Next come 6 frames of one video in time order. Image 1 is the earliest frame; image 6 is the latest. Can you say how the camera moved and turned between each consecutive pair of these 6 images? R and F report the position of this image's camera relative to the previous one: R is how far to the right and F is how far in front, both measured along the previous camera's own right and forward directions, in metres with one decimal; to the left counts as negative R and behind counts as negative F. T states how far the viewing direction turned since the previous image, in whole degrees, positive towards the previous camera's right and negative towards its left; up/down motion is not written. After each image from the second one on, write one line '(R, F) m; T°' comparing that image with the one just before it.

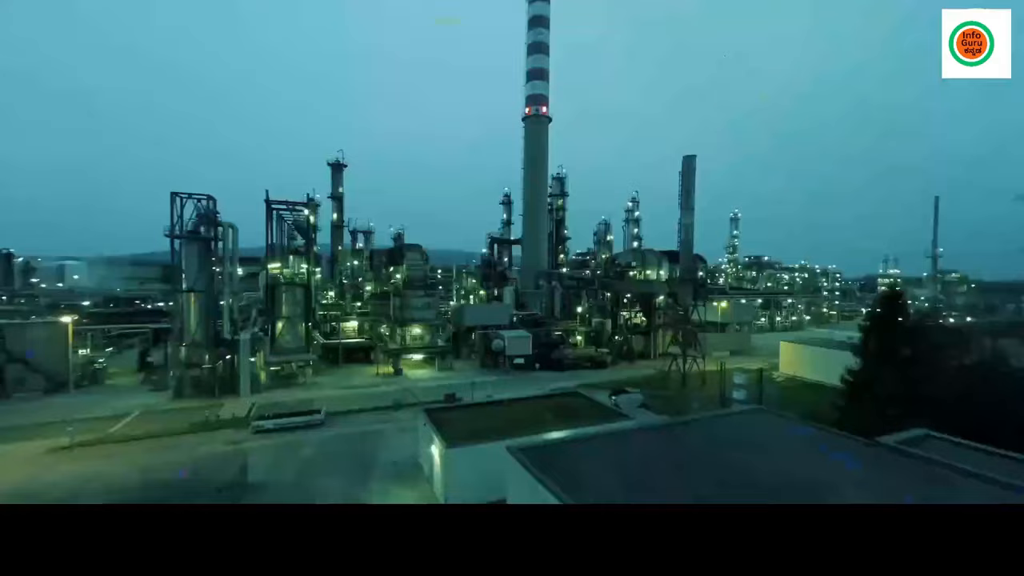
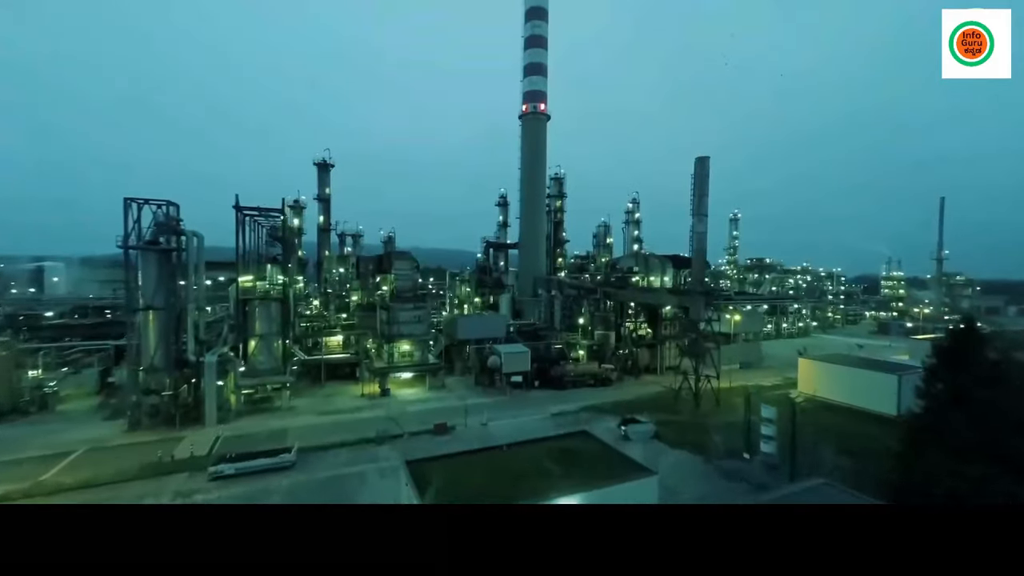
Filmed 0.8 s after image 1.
(0.0, +1.3) m; +1°
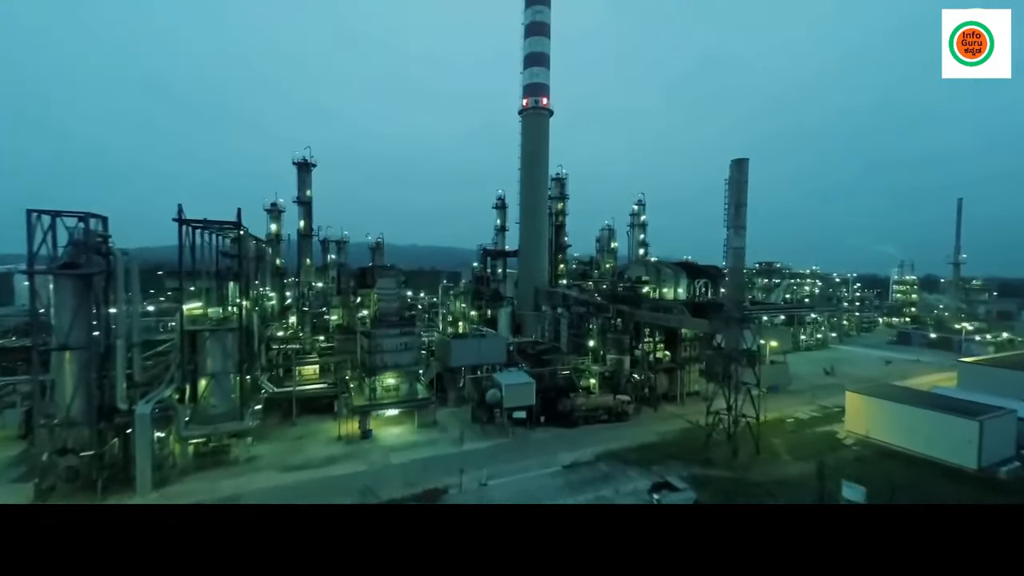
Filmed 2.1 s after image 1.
(-0.2, +2.1) m; +1°
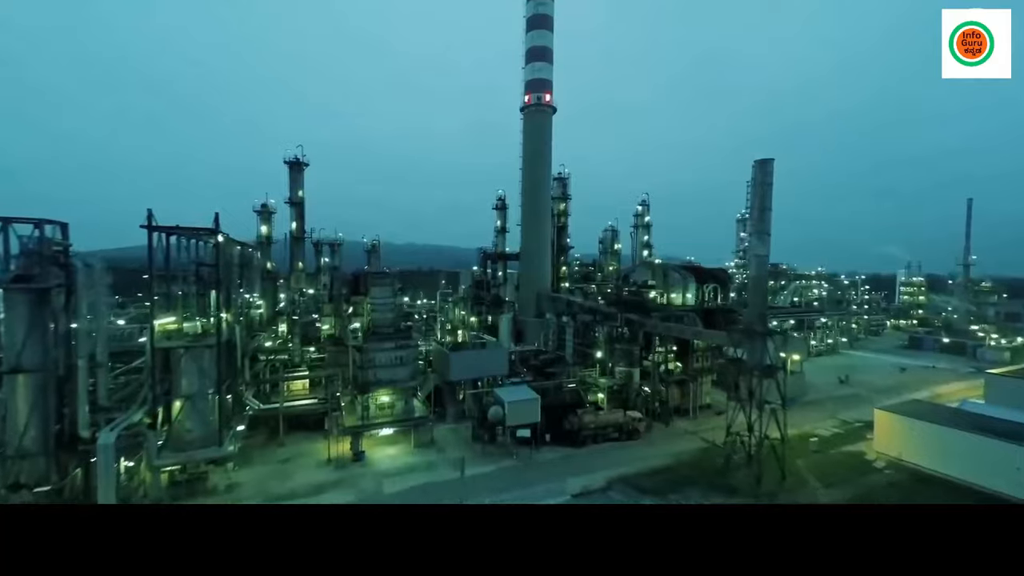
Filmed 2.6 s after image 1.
(-0.1, +0.9) m; 0°
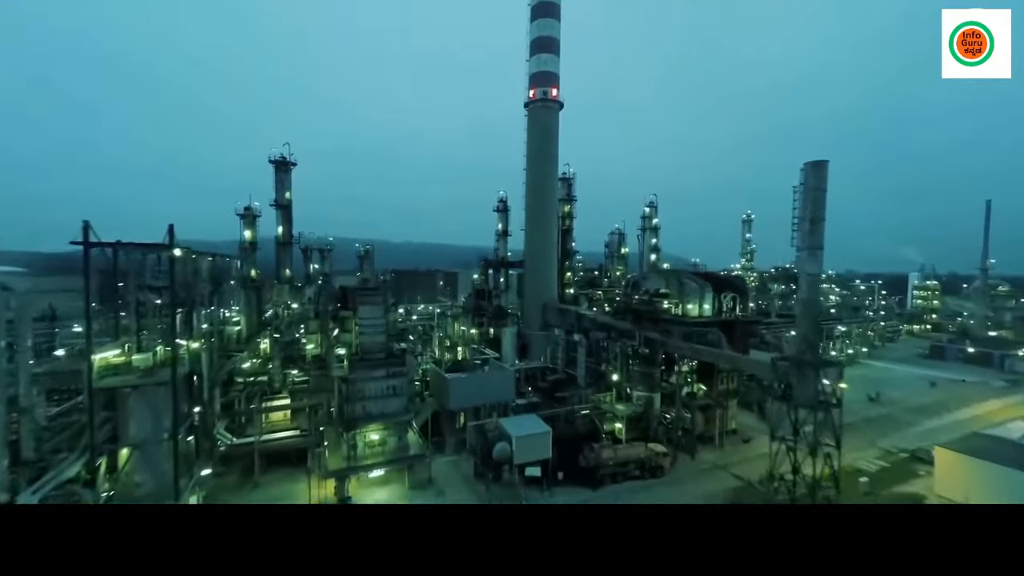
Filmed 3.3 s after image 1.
(-0.3, +1.5) m; 0°
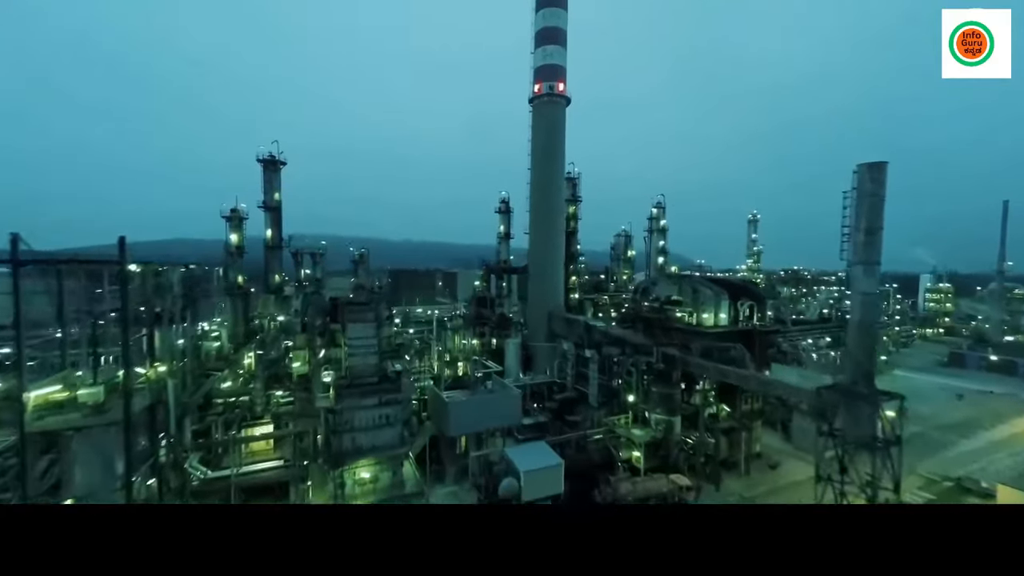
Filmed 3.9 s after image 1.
(-0.2, +1.2) m; 0°
